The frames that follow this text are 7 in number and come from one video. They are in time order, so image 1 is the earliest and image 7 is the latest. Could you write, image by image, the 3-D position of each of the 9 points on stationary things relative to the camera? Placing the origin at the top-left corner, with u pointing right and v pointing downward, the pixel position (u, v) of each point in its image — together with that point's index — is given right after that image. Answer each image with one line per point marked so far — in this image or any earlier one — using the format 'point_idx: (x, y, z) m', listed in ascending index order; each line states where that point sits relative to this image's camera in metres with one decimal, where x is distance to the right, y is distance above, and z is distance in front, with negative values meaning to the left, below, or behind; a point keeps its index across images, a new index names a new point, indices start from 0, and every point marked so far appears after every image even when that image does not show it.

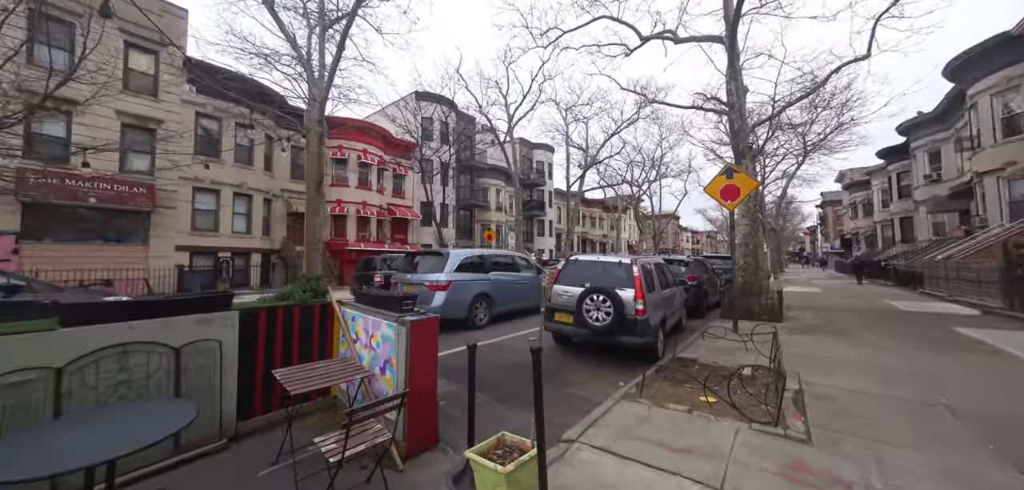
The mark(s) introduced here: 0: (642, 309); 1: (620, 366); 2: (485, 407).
0: (+1.9, -0.9, +5.0) m
1: (+1.5, -1.8, +5.0) m
2: (-0.3, -1.7, +3.8) m
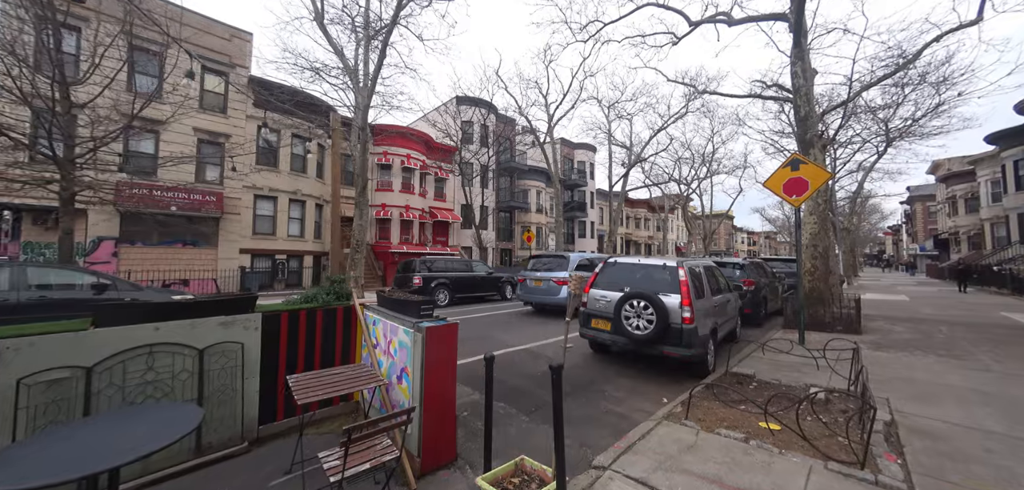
0: (+2.3, -0.9, +4.5) m
1: (+2.0, -1.8, +4.5) m
2: (0.0, -1.7, +3.5) m
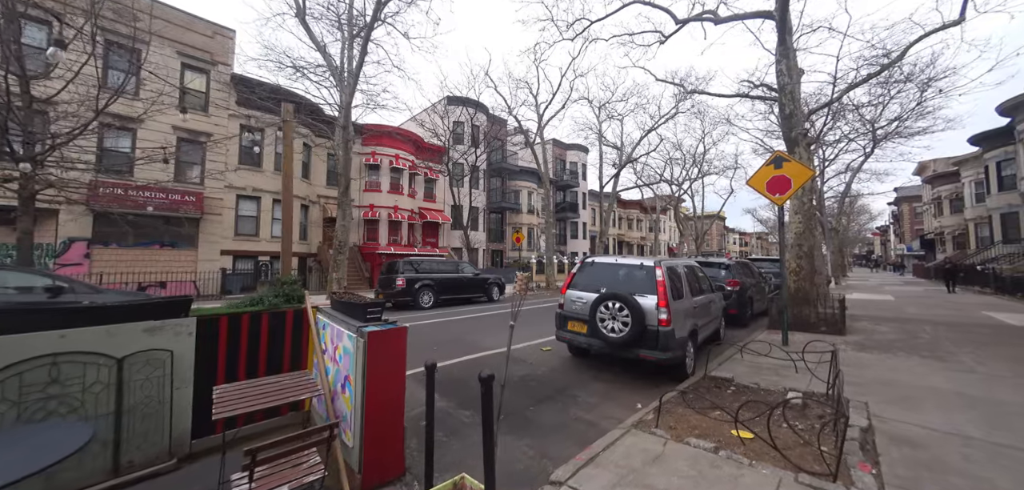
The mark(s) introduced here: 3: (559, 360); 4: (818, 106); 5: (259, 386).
0: (+1.9, -0.9, +4.3) m
1: (+1.6, -1.8, +4.4) m
2: (-0.4, -1.7, +3.3) m
3: (+0.7, -1.8, +5.5) m
4: (+8.4, +3.8, +9.5) m
5: (-1.8, -1.0, +2.5) m
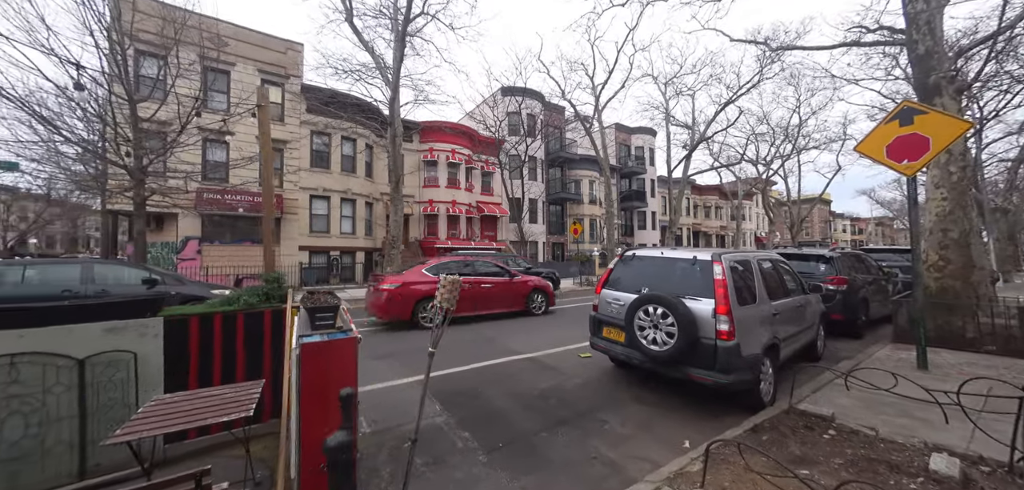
0: (+2.0, -0.8, +3.2) m
1: (+1.7, -1.7, +3.4) m
2: (-0.4, -1.7, +2.7) m
3: (+1.1, -1.7, +4.6) m
4: (+9.3, +4.1, +7.1) m
5: (-2.0, -1.0, +2.2) m
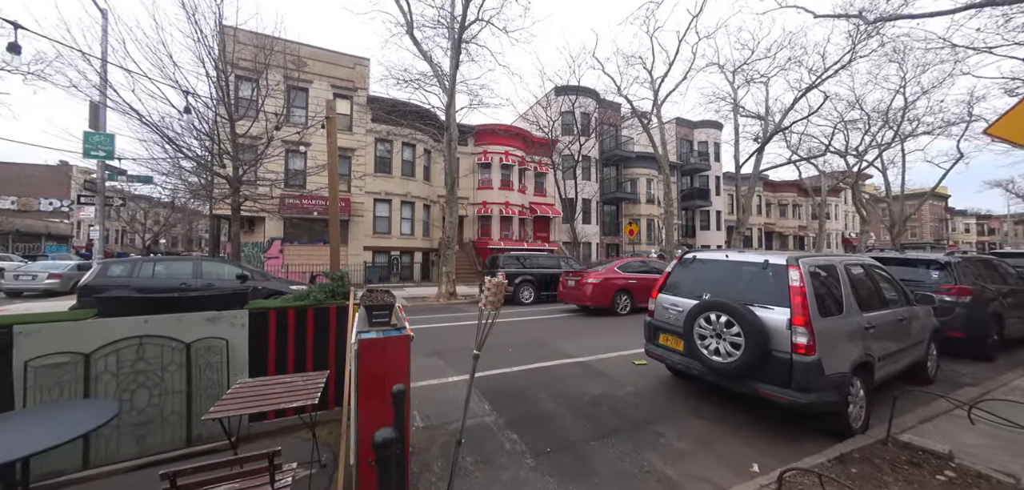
0: (+2.4, -0.8, +2.9) m
1: (+2.2, -1.7, +3.1) m
2: (0.0, -1.7, +2.7) m
3: (+1.8, -1.7, +4.4) m
4: (+10.2, +4.1, +5.6) m
5: (-1.7, -1.0, +2.4) m
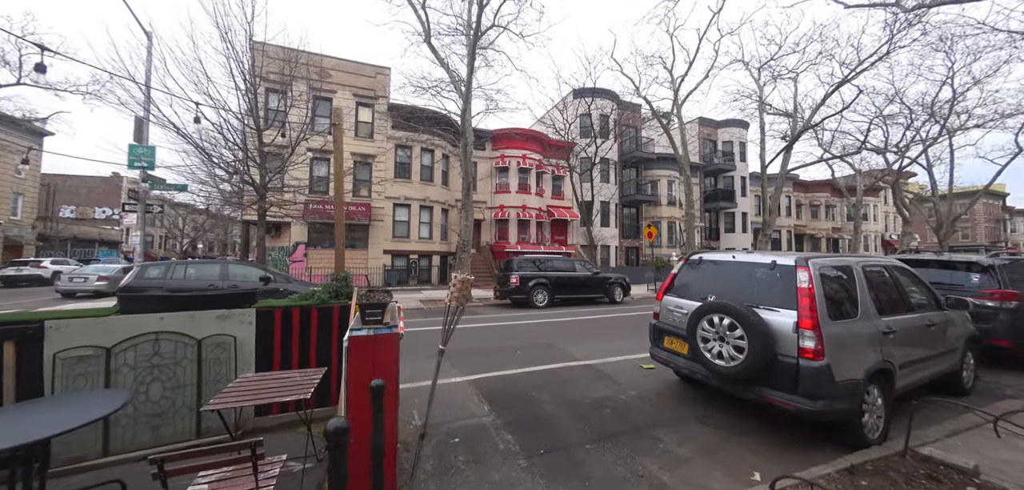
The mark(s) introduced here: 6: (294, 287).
0: (+2.4, -0.8, +2.7) m
1: (+2.2, -1.7, +2.9) m
2: (-0.1, -1.7, +2.7) m
3: (+1.8, -1.7, +4.3) m
4: (+10.3, +4.1, +5.0) m
5: (-1.7, -1.0, +2.6) m
6: (-5.3, -1.0, +8.4) m
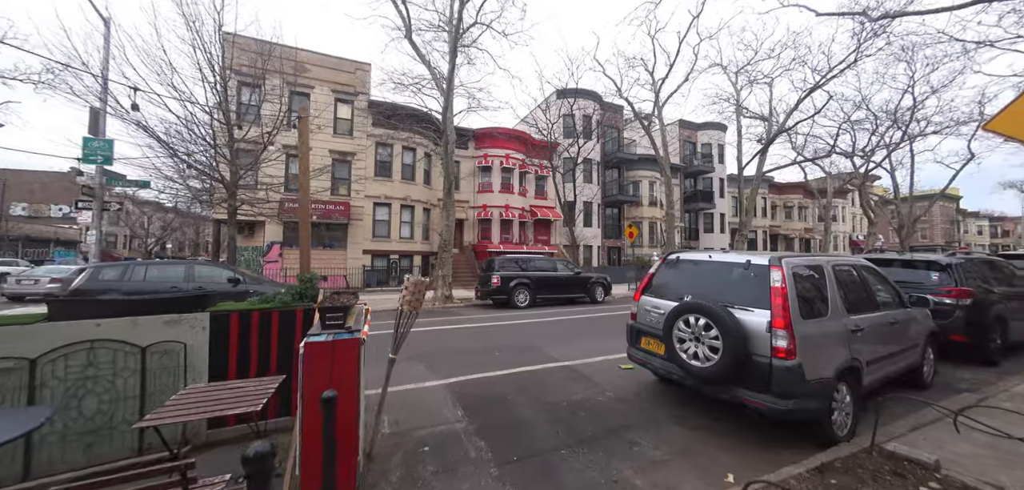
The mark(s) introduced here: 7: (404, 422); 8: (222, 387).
0: (+2.2, -0.8, +2.7) m
1: (+1.9, -1.7, +2.9) m
2: (-0.3, -1.7, +2.6) m
3: (+1.5, -1.7, +4.3) m
4: (+10.0, +4.1, +5.4) m
5: (-1.9, -1.0, +2.4) m
6: (-5.7, -1.0, +8.0) m
7: (-1.0, -1.7, +3.3) m
8: (-2.0, -1.0, +2.4) m
